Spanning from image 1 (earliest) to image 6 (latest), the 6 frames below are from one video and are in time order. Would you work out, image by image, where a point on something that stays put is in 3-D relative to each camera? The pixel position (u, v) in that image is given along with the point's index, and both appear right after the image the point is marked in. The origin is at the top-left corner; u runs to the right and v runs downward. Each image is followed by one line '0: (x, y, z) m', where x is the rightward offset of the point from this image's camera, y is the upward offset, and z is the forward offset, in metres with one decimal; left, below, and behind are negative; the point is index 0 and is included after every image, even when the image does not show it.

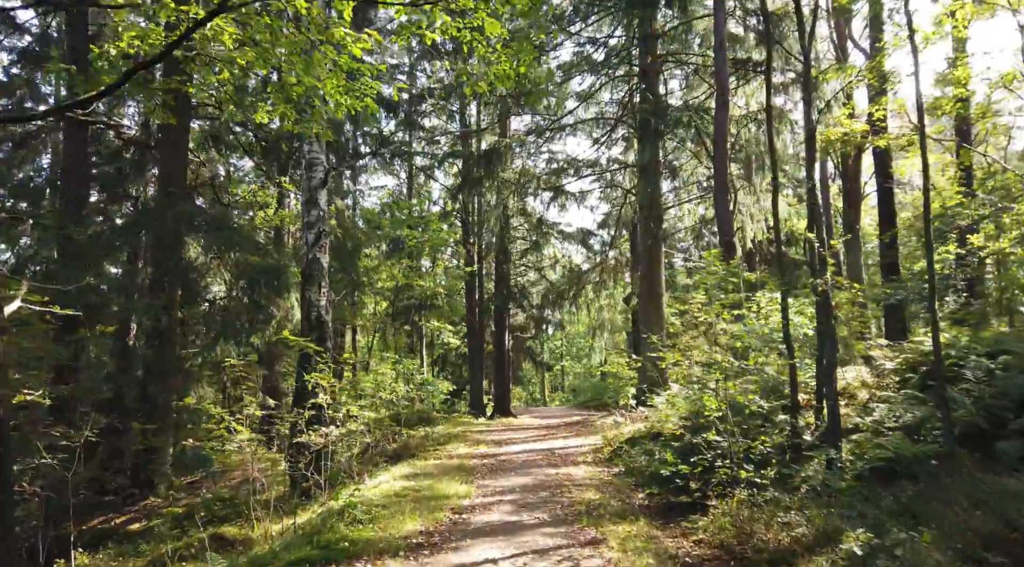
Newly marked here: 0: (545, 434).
0: (+0.6, -3.0, +15.2) m
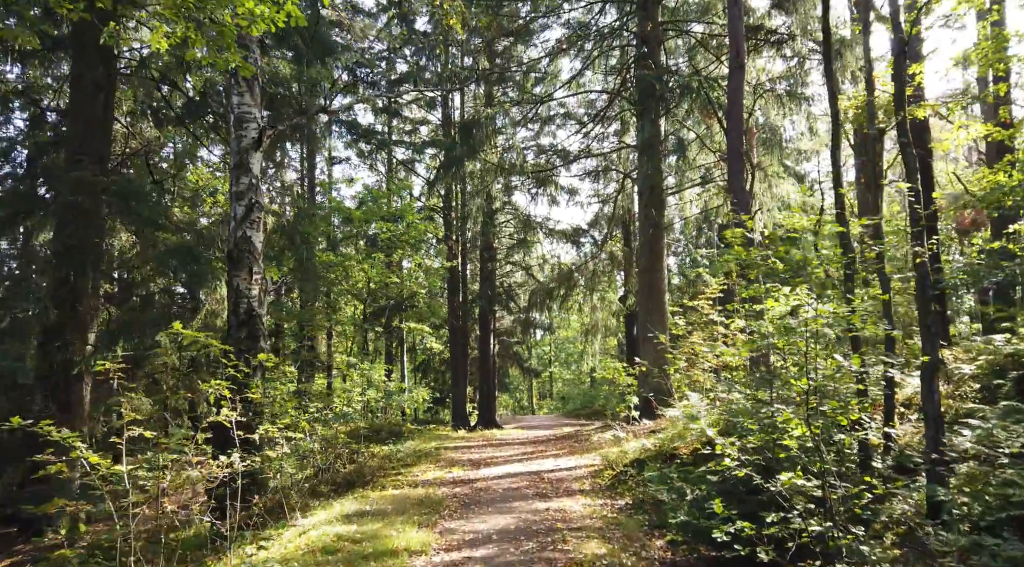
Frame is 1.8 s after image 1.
0: (+0.3, -2.9, +13.2) m
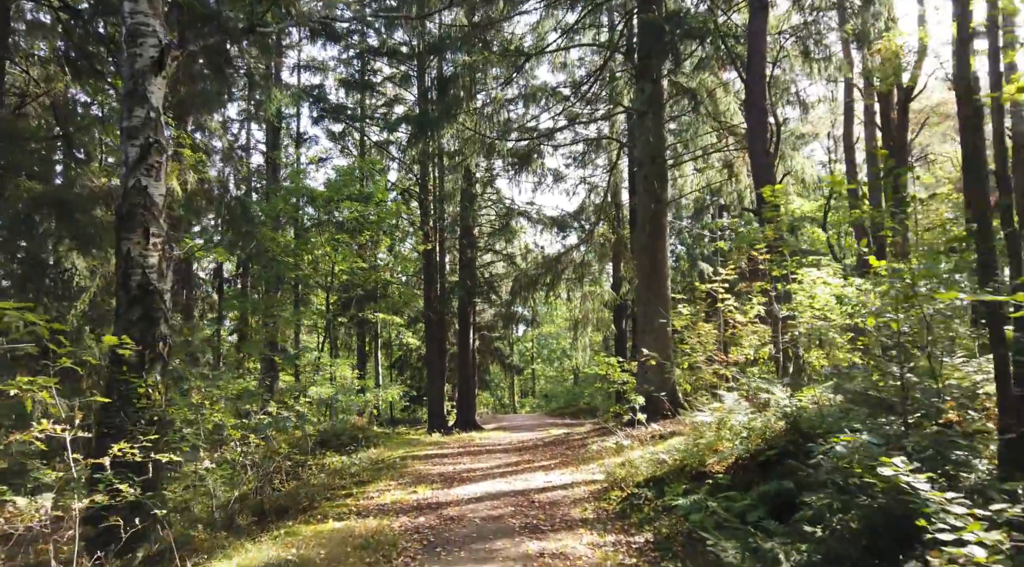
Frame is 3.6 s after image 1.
0: (0.0, -2.6, +11.4) m
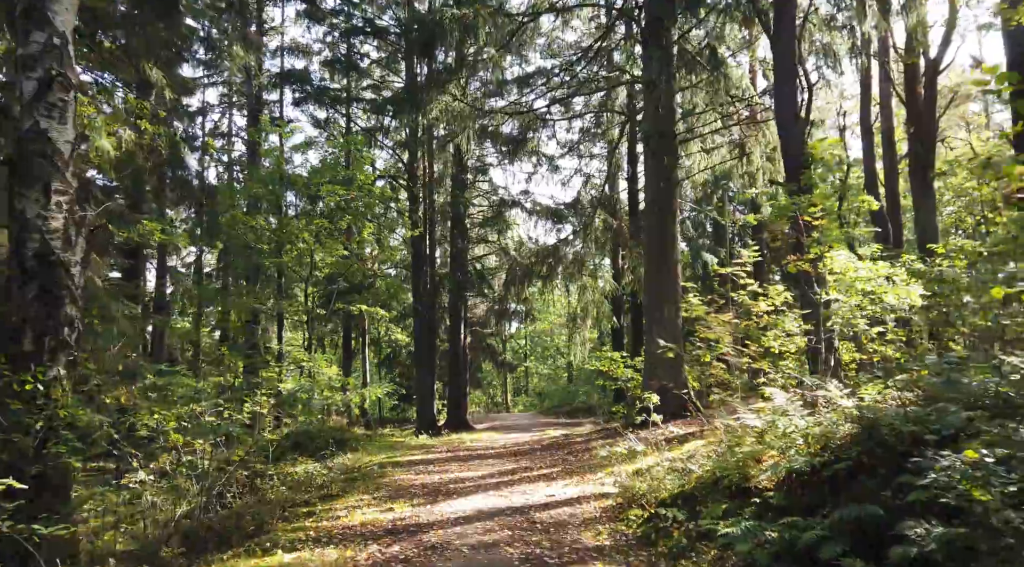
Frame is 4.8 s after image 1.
0: (0.0, -2.4, +10.2) m
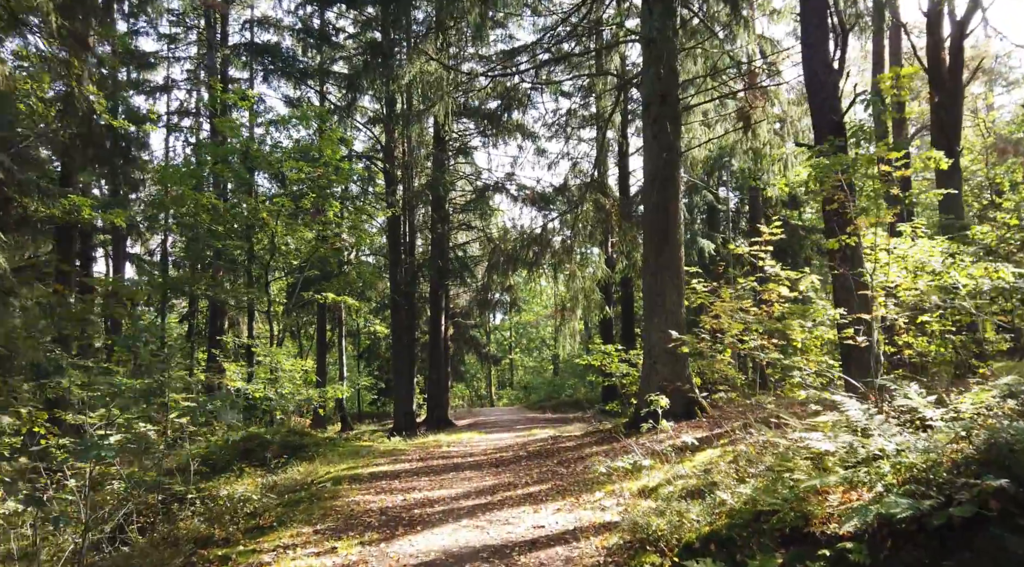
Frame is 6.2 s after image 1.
0: (-0.2, -2.2, +8.8) m
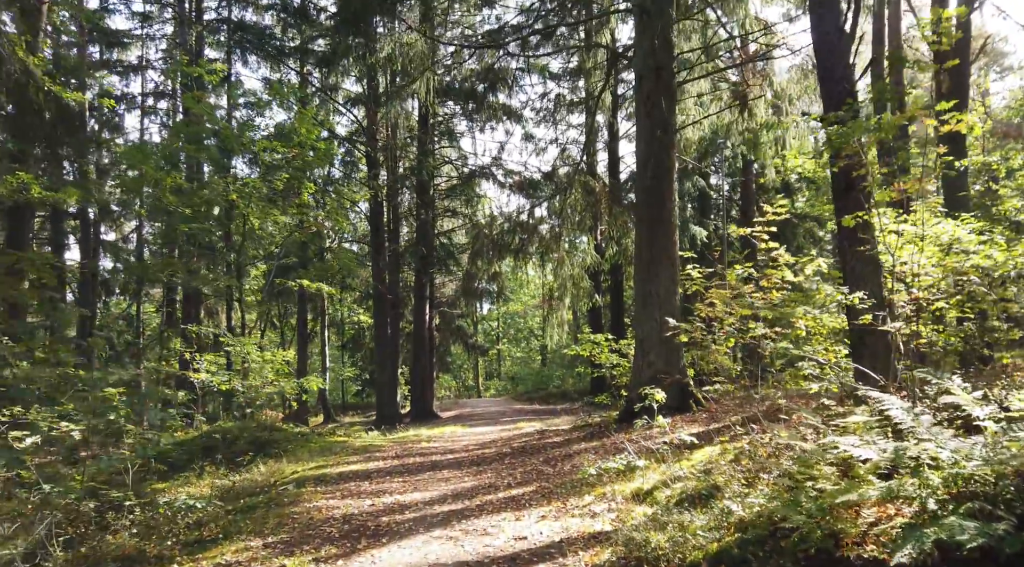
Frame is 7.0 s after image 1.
0: (-0.4, -2.1, +8.2) m
